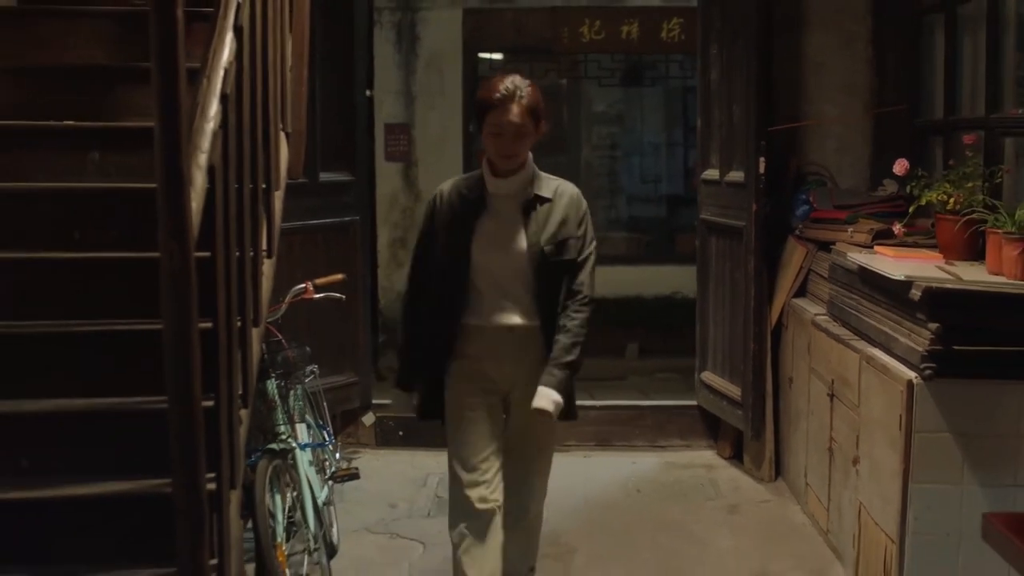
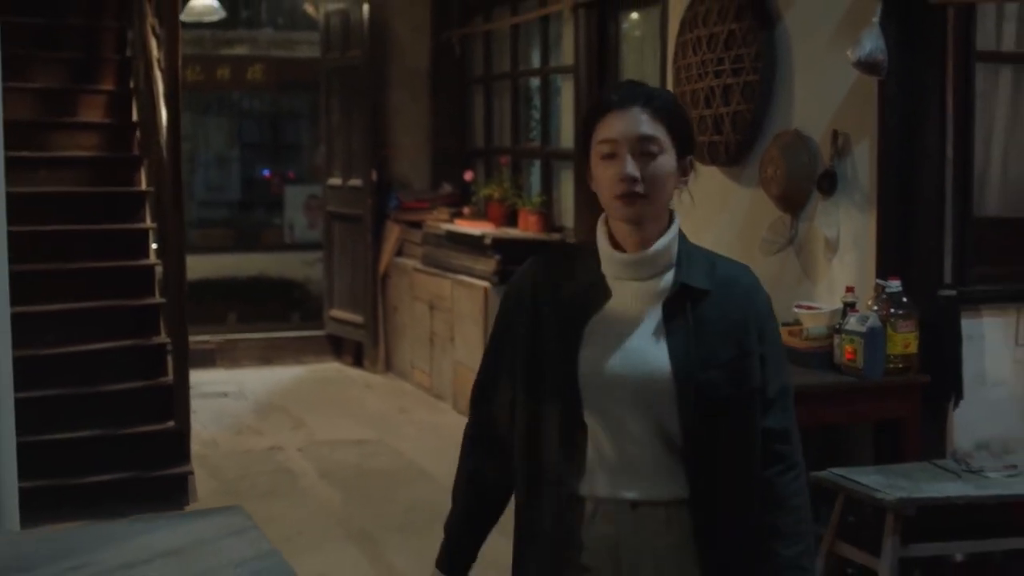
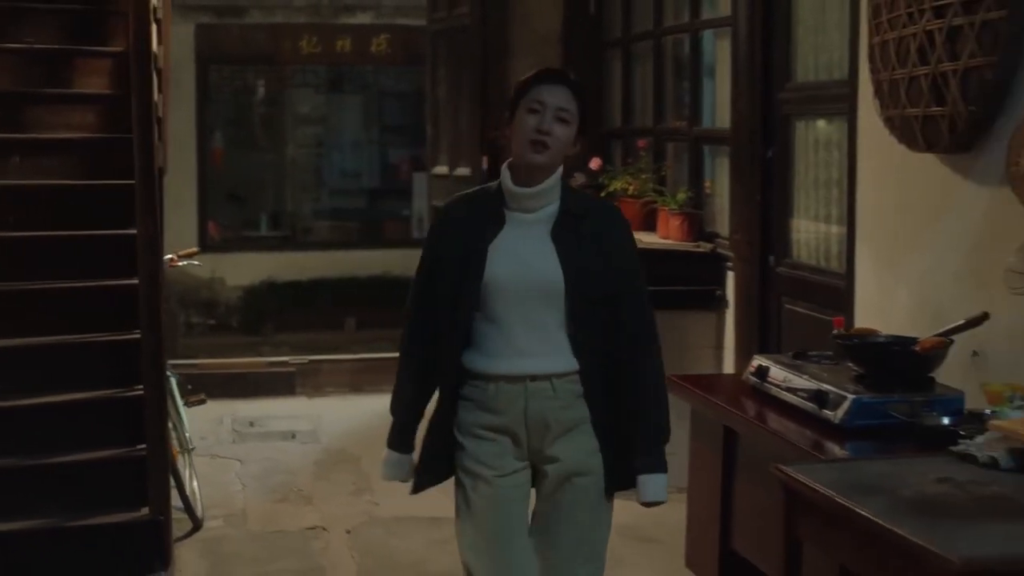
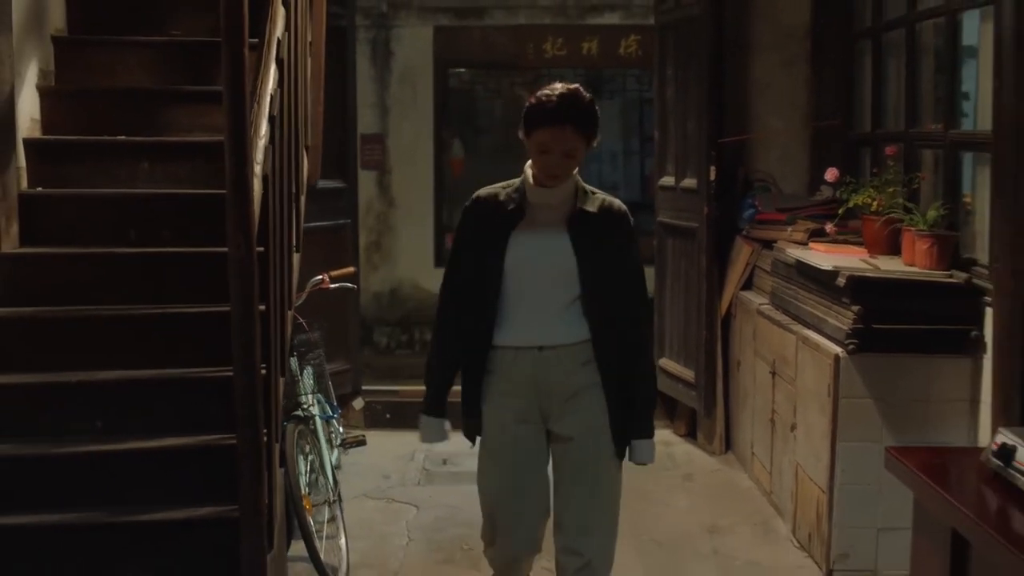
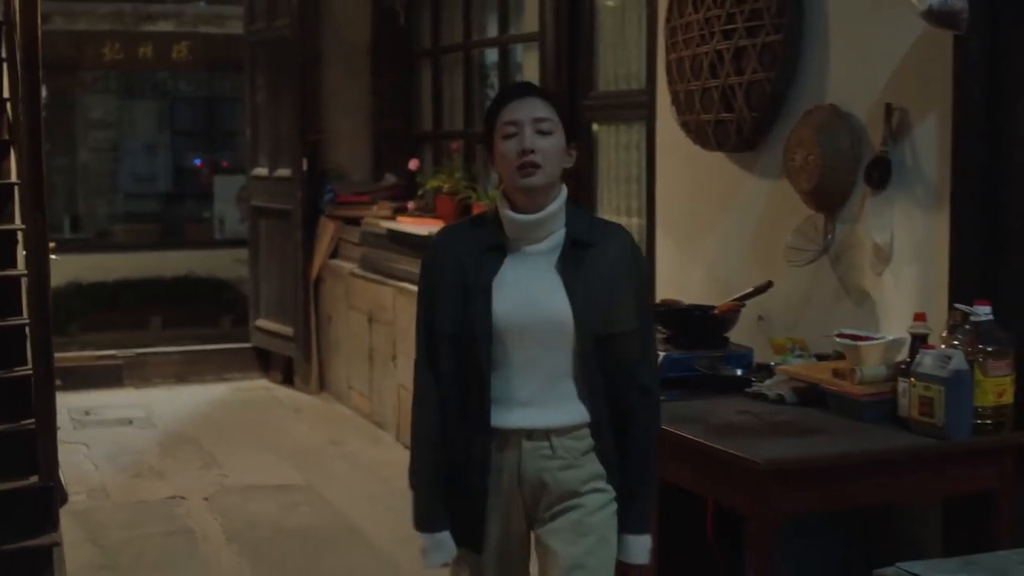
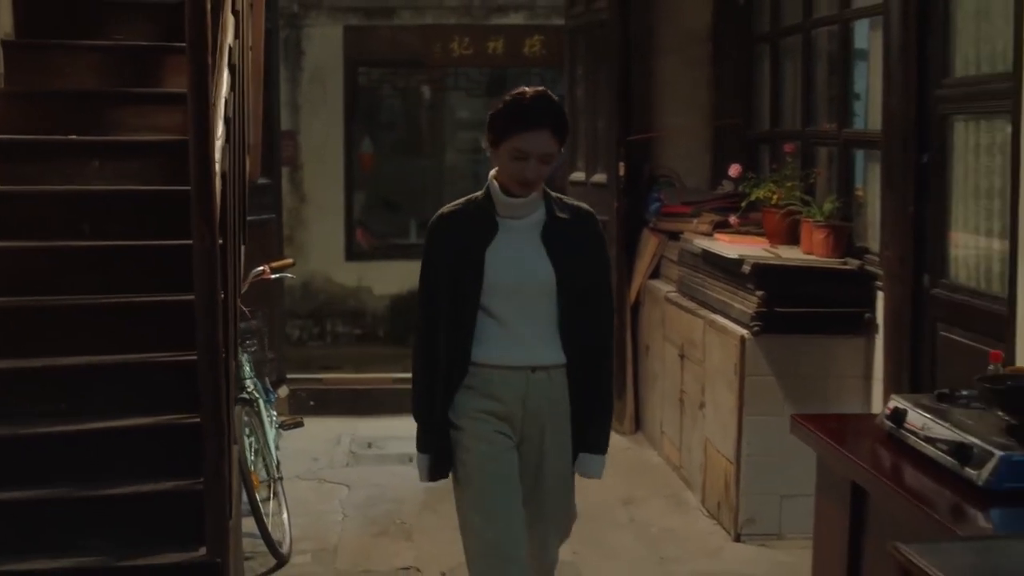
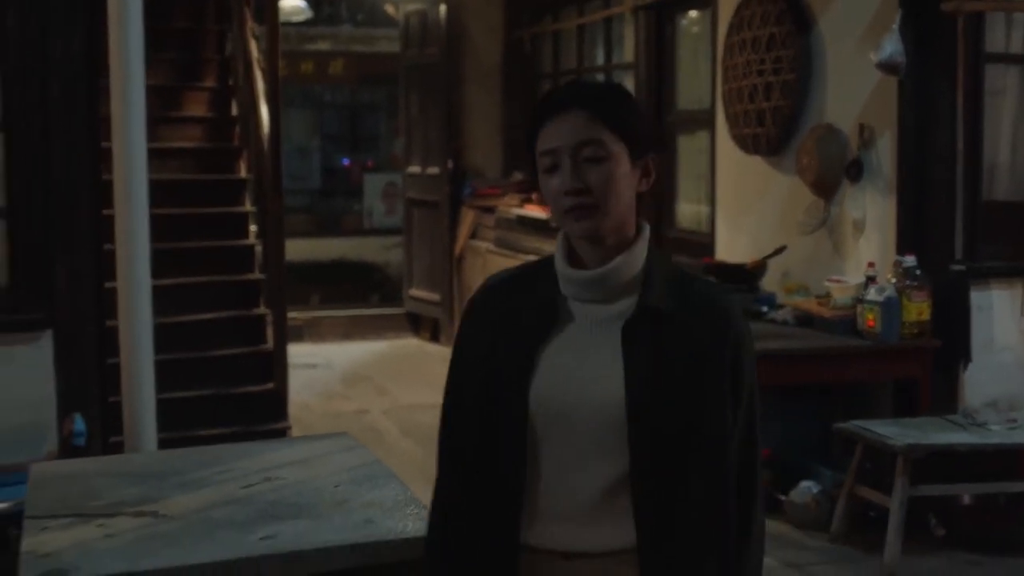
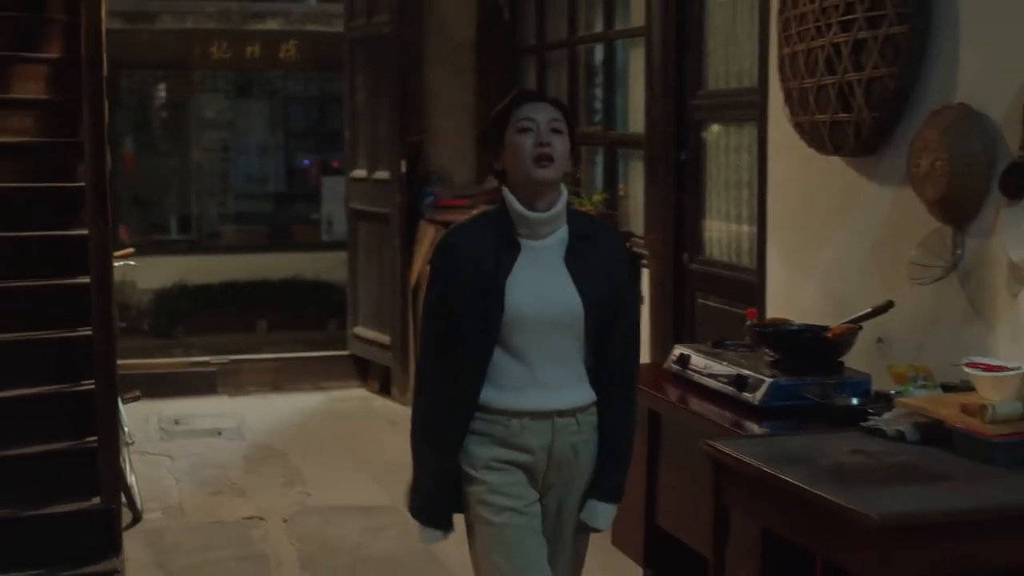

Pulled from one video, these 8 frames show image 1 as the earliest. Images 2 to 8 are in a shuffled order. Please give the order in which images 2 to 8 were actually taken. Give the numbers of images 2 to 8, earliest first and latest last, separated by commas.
4, 6, 3, 8, 5, 2, 7
